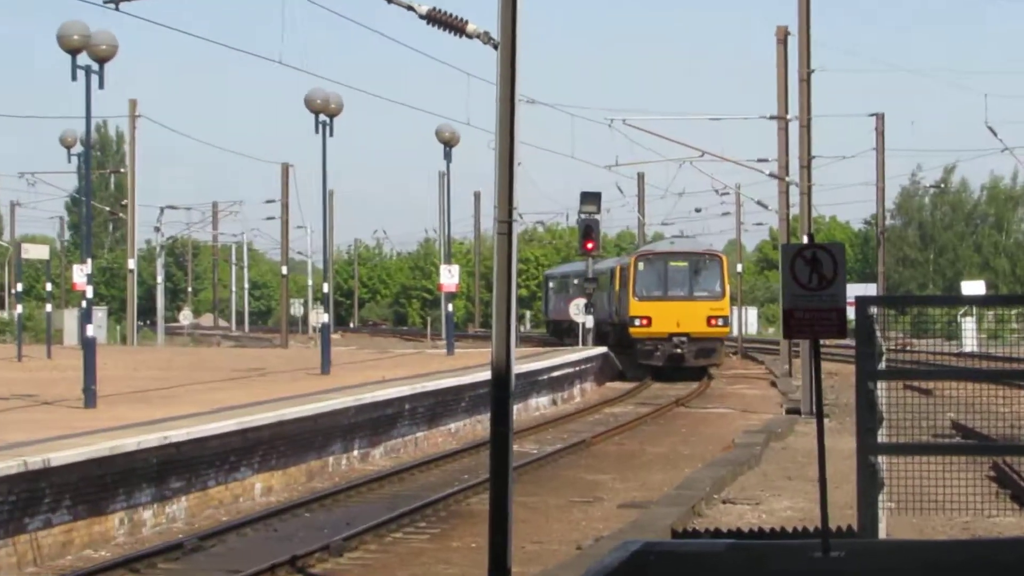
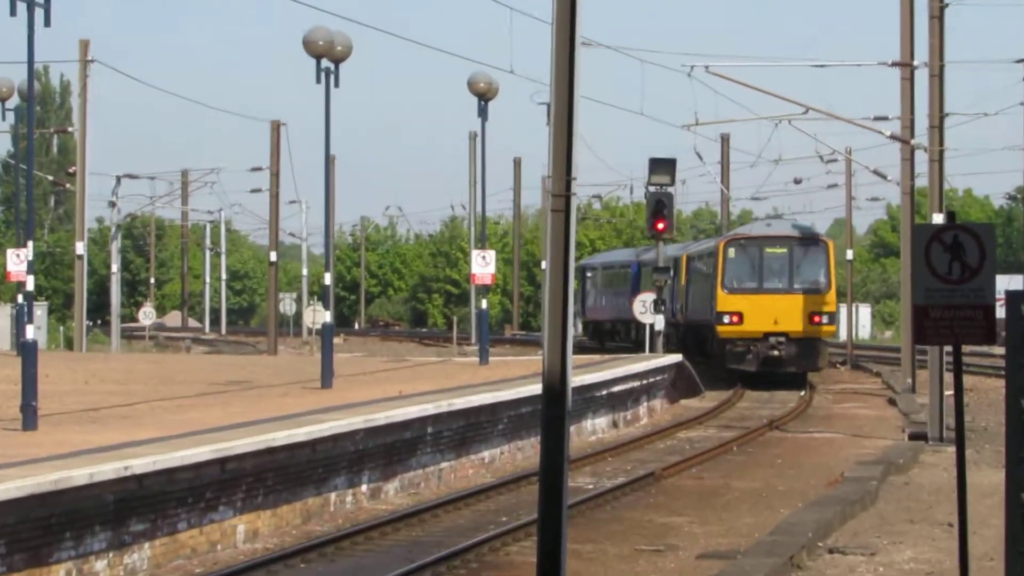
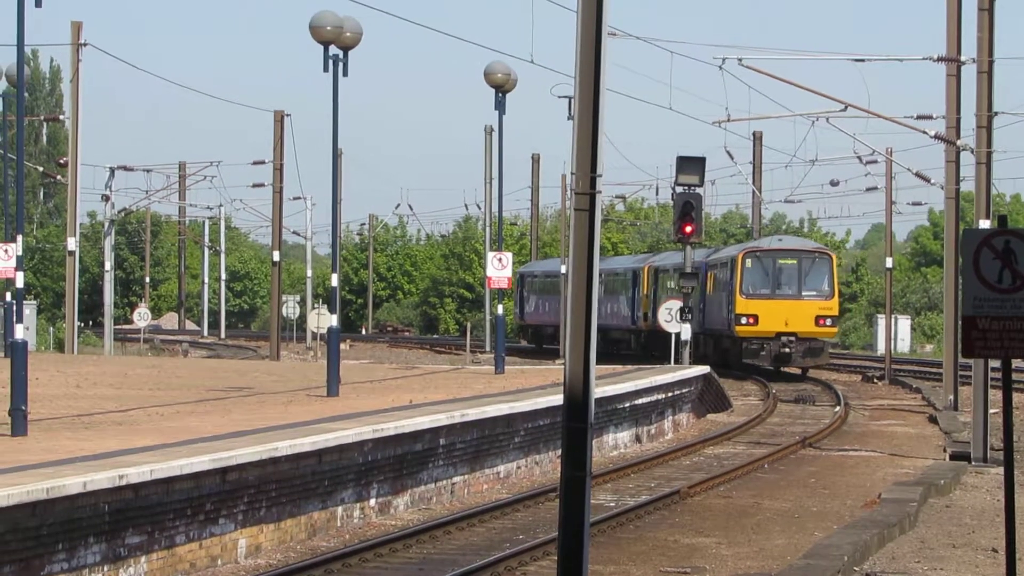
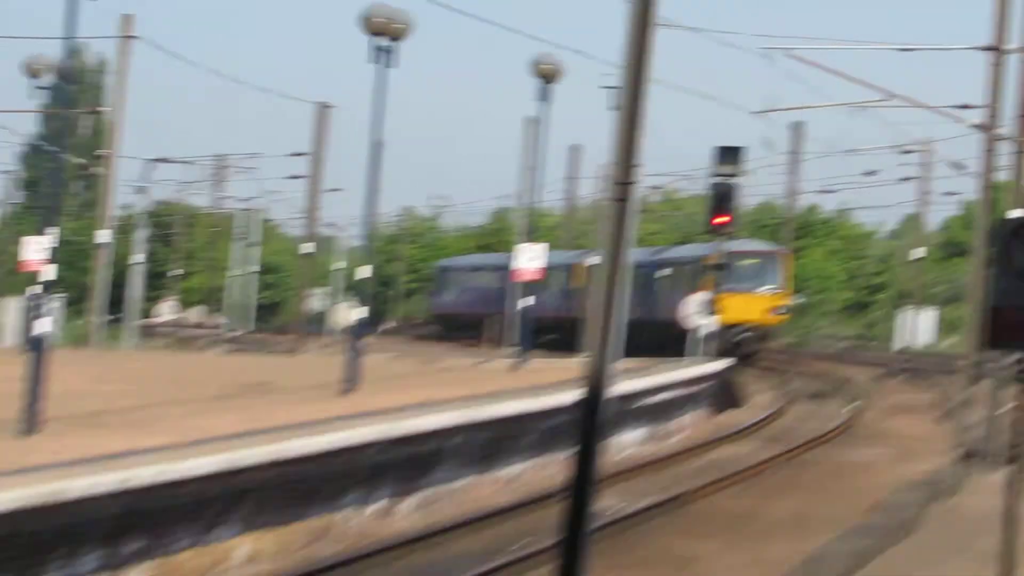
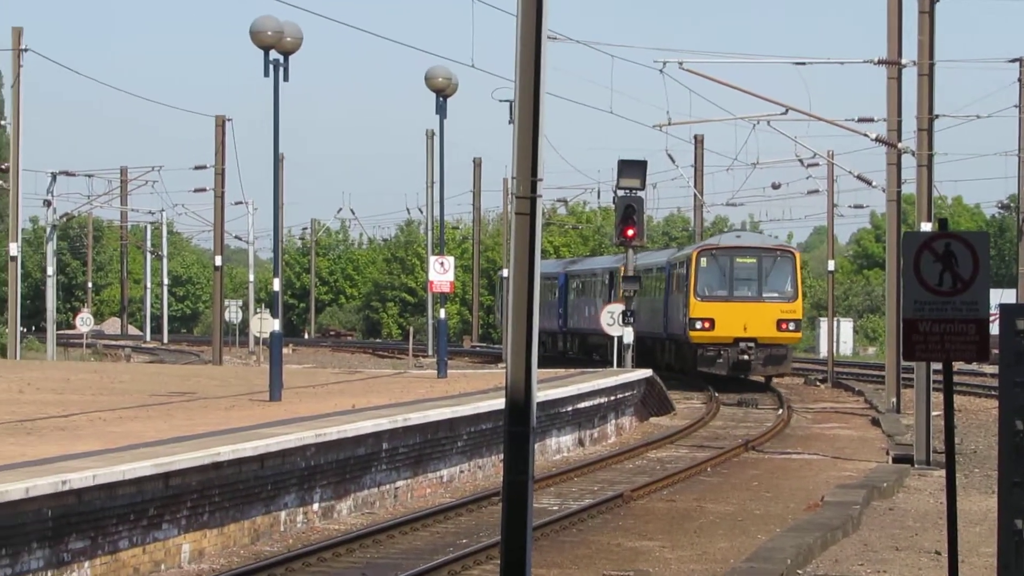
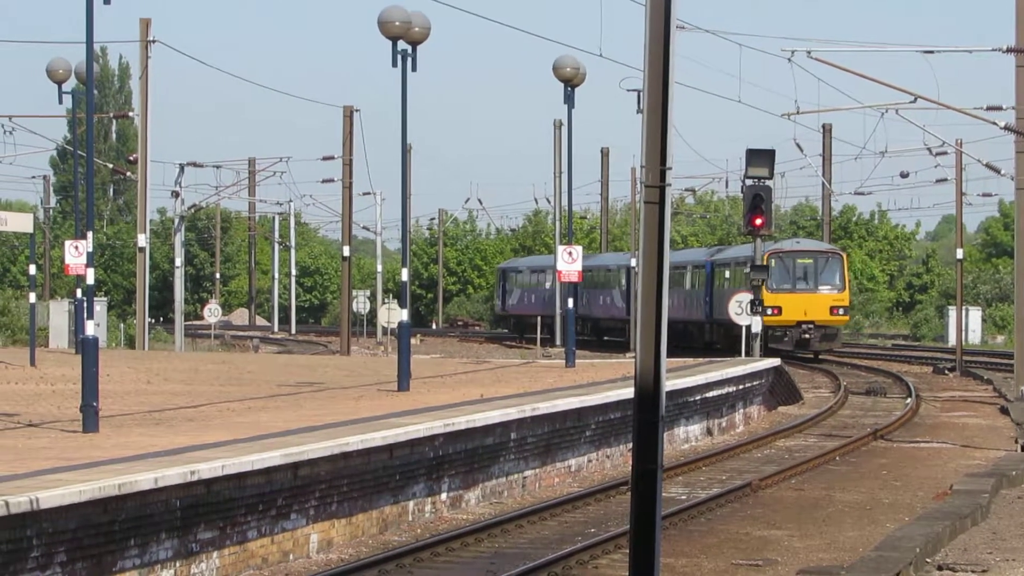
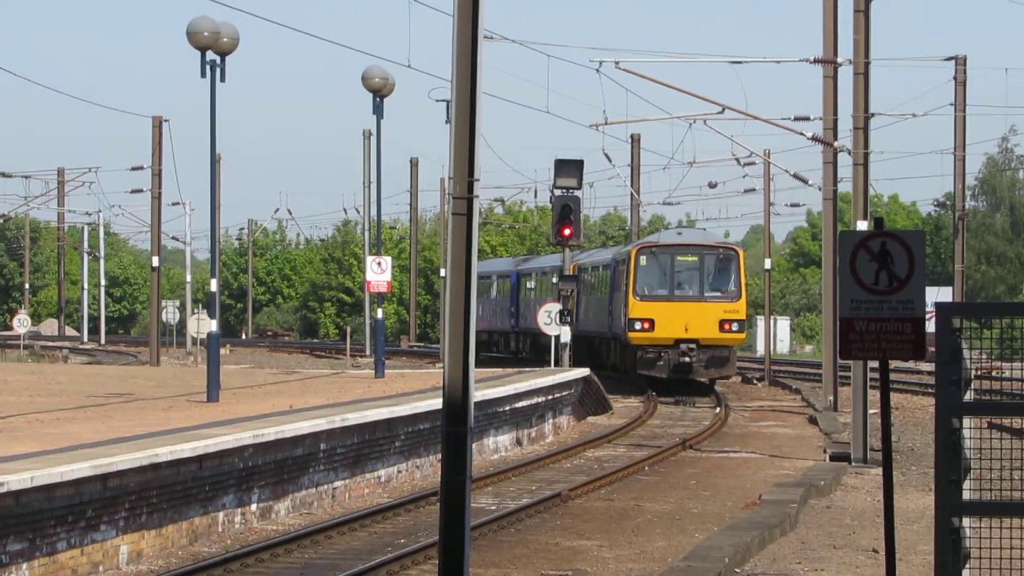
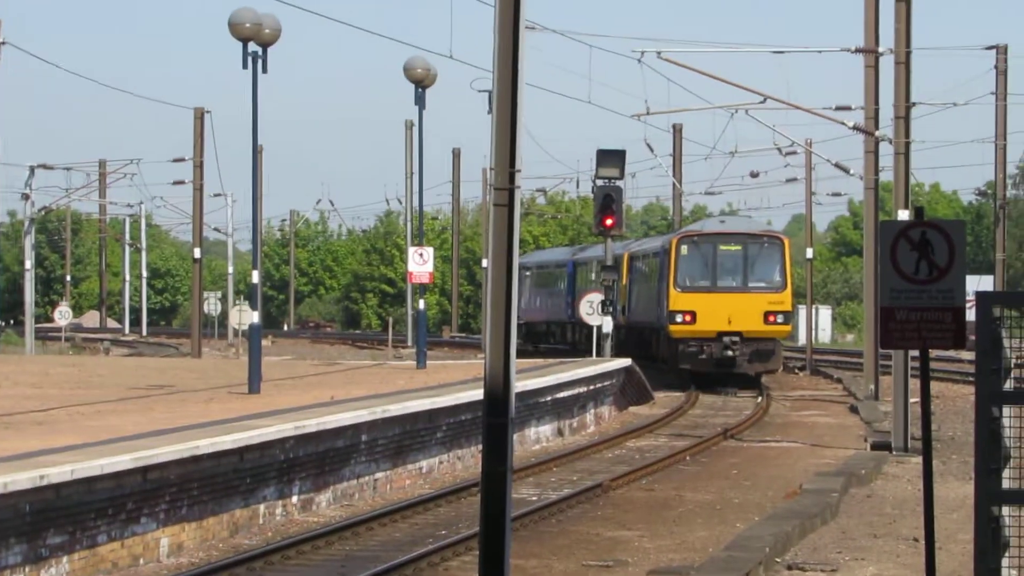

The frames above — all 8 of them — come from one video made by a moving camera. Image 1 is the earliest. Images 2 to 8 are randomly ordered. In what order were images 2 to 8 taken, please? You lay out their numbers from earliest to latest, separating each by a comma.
2, 8, 7, 5, 3, 6, 4
